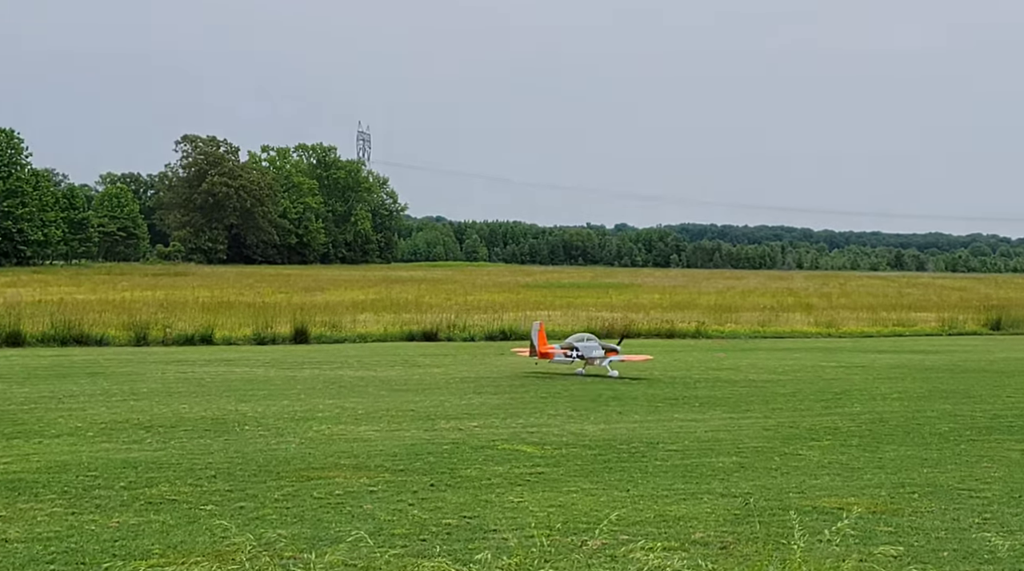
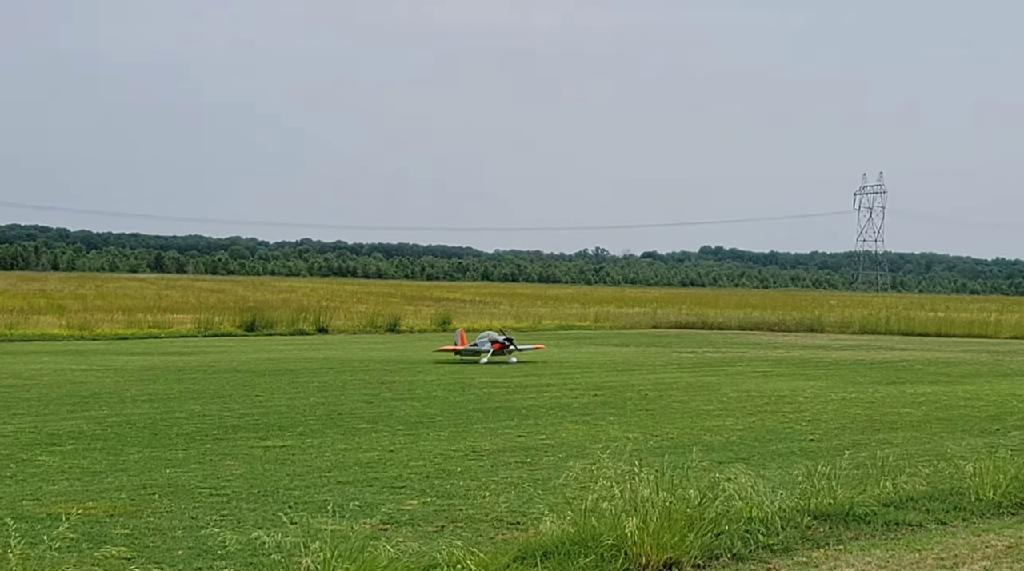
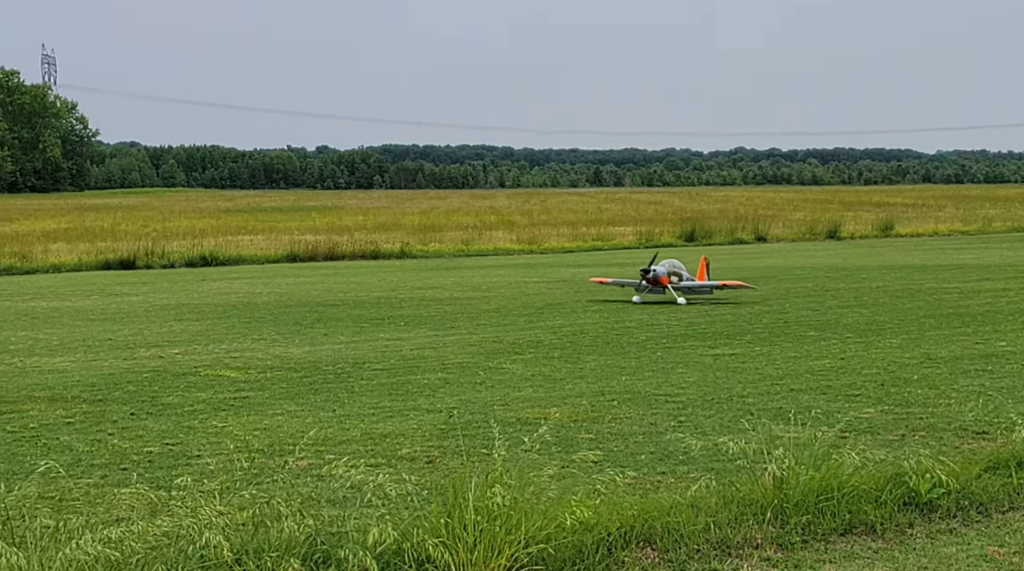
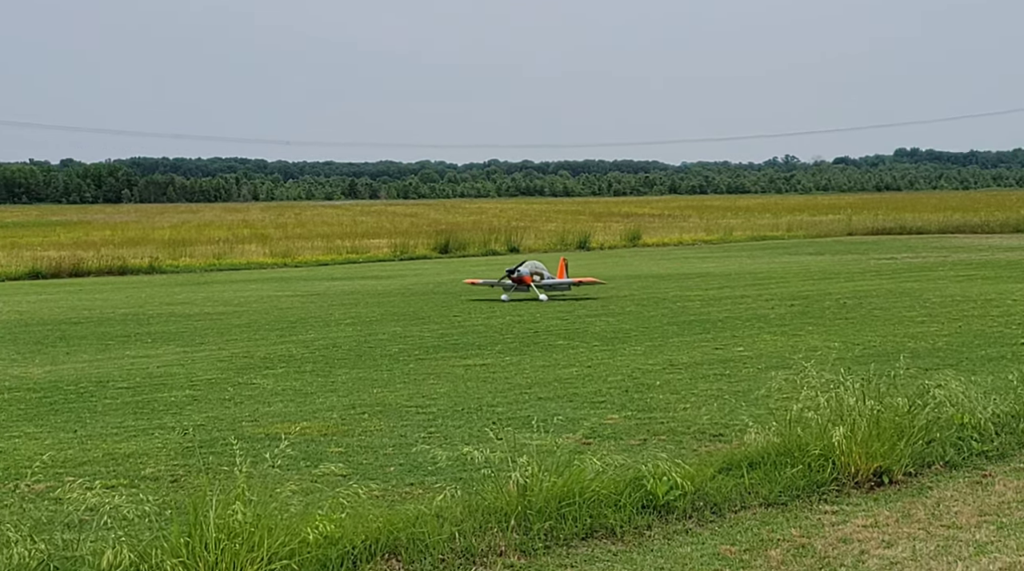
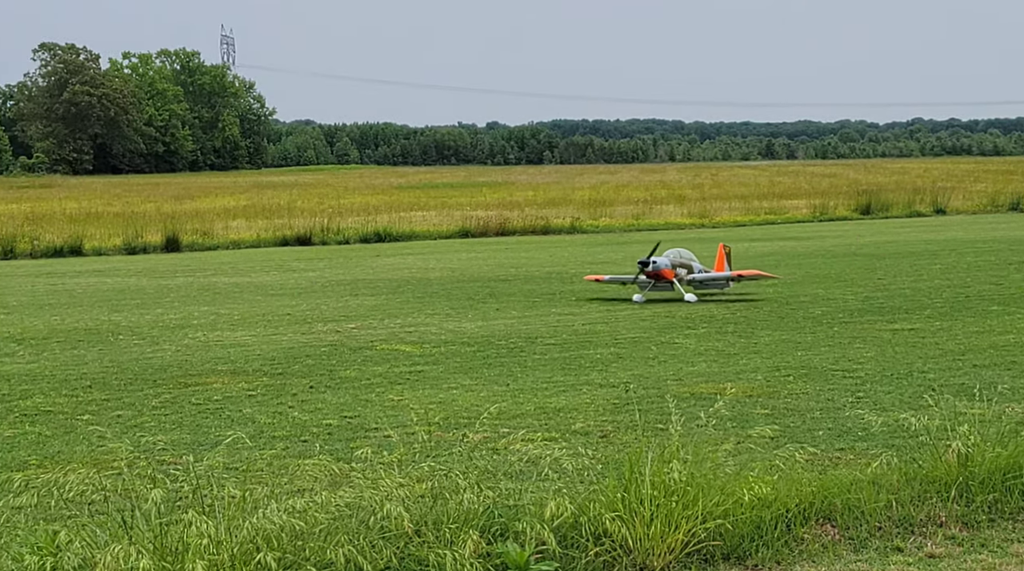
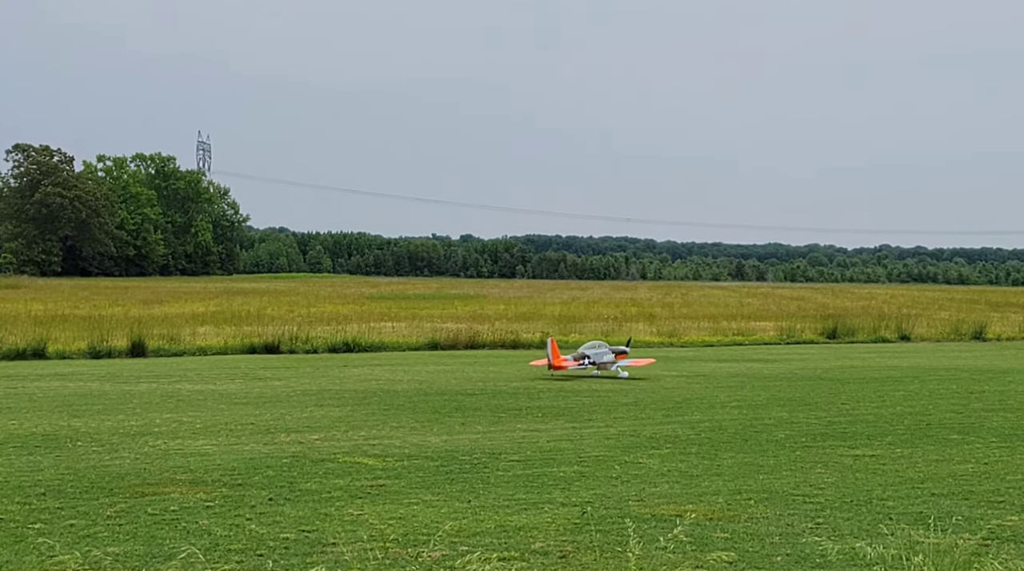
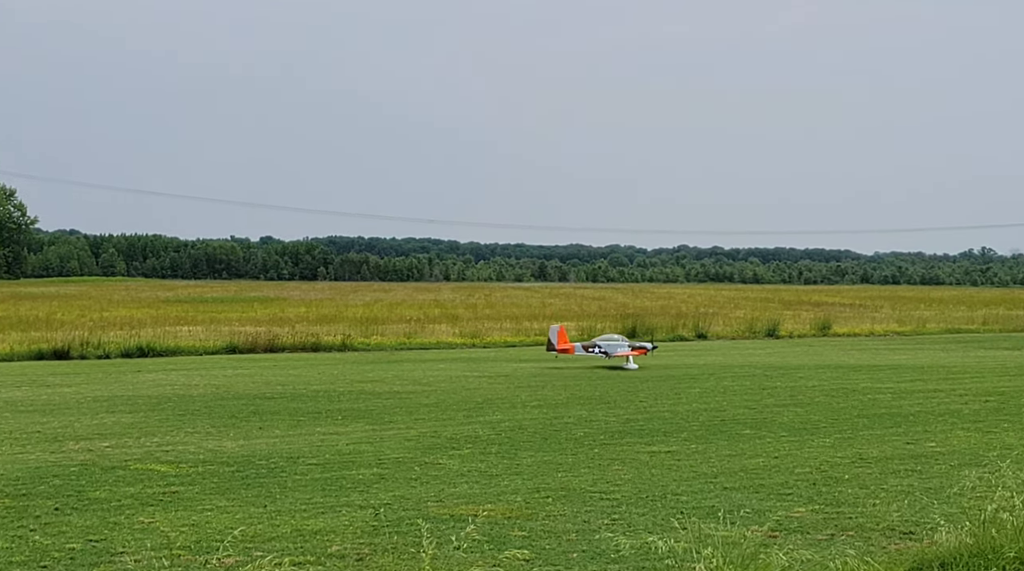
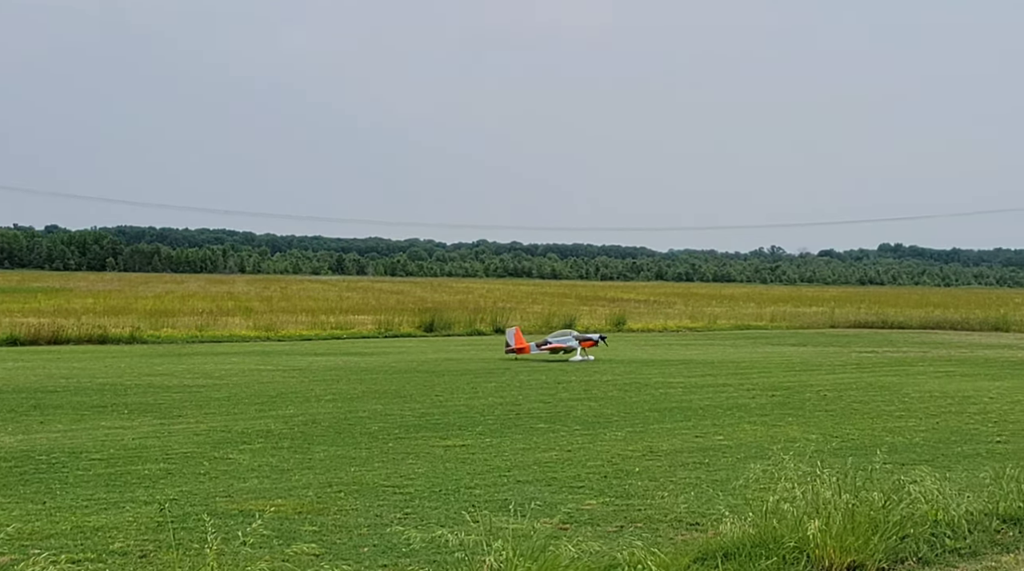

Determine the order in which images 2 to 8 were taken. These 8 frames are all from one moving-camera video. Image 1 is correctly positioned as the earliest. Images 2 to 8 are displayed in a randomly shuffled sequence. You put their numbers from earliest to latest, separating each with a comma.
6, 7, 8, 2, 4, 3, 5
